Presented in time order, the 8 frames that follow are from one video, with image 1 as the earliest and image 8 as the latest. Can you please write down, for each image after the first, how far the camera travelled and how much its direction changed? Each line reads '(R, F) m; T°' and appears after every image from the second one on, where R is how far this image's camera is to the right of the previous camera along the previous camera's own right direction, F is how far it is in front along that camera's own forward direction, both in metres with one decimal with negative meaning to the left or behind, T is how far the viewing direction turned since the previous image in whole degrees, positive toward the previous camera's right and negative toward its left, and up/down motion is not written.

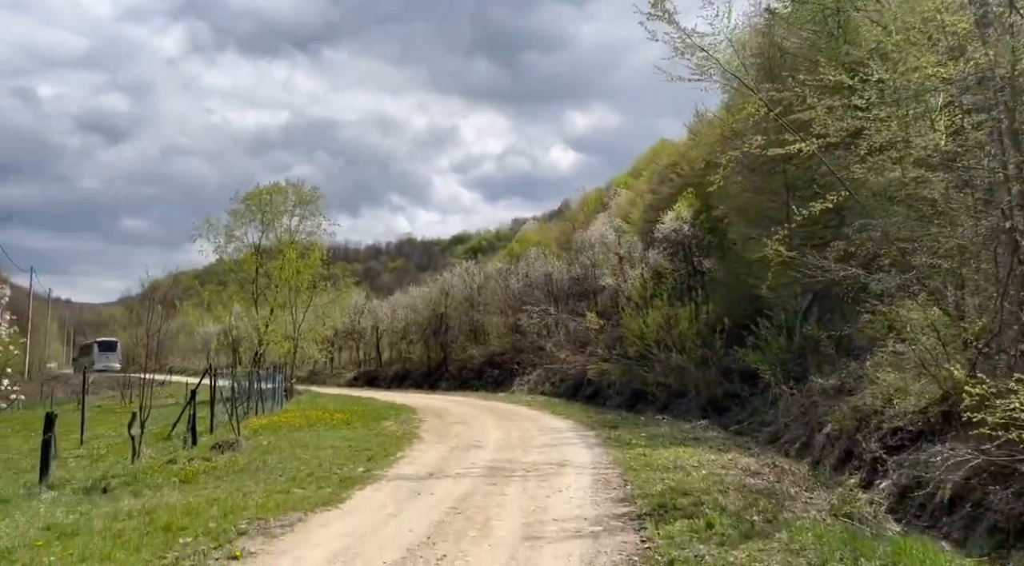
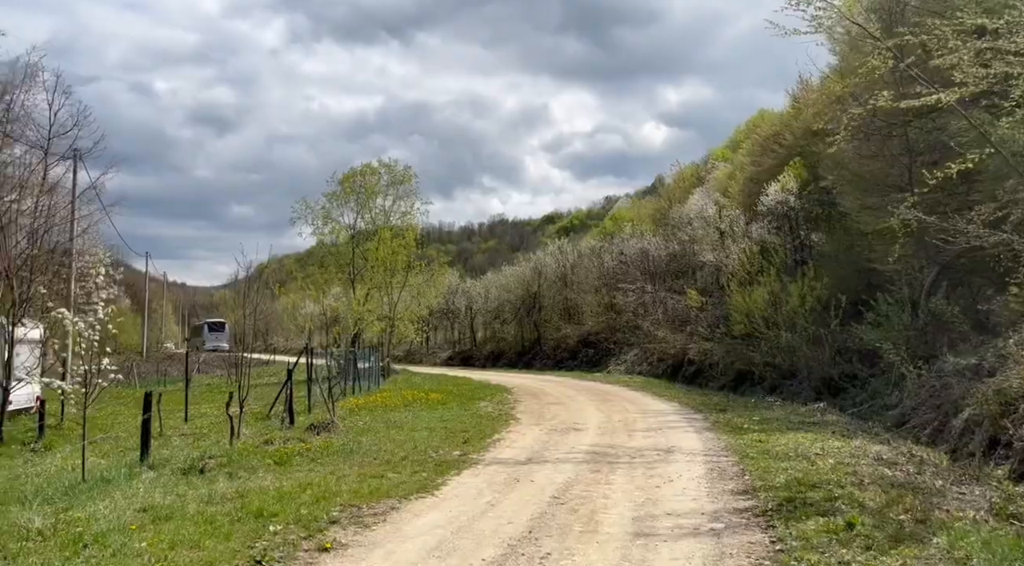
(-0.1, +0.7) m; -6°
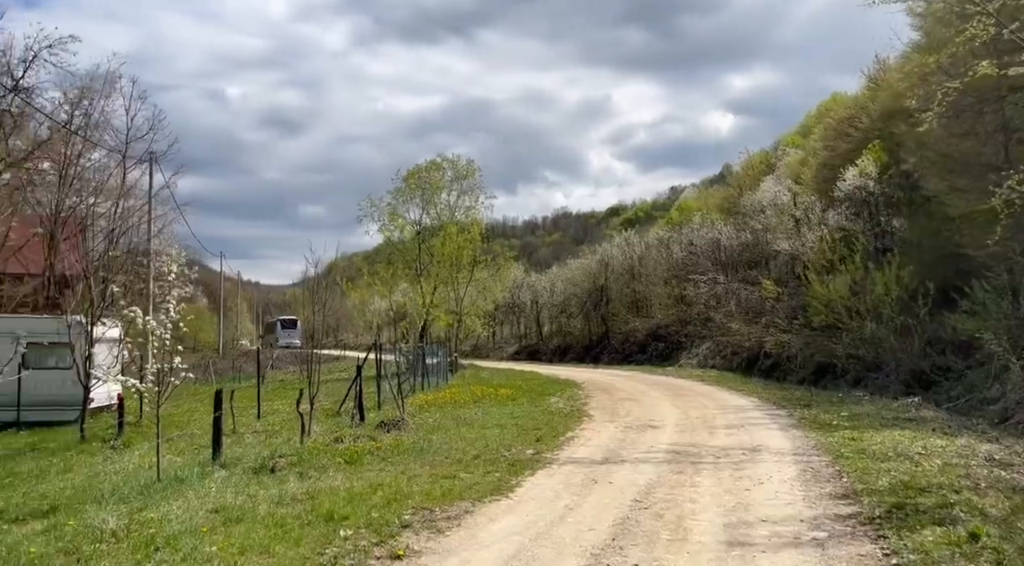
(-0.1, +0.5) m; -4°
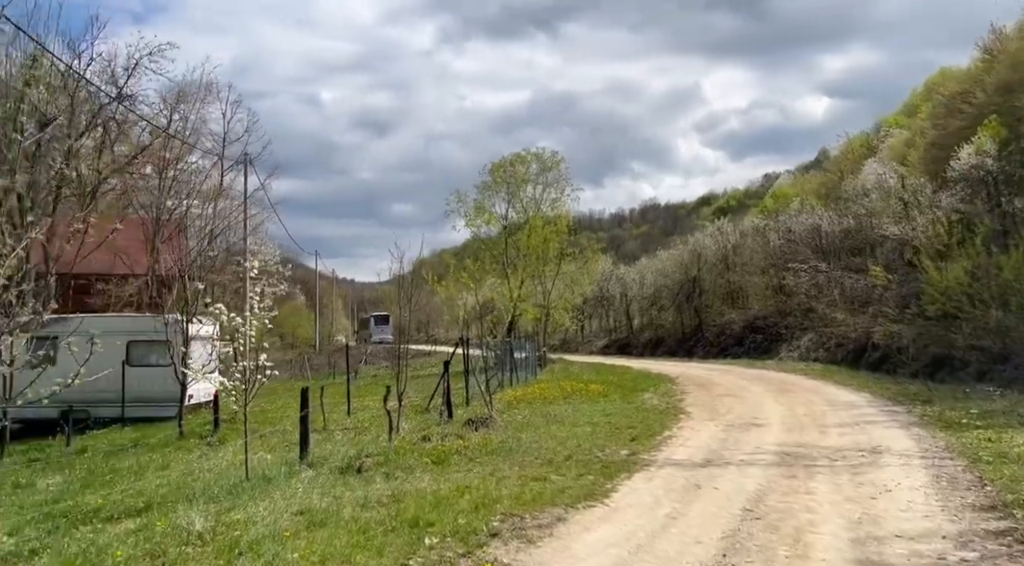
(0.0, +0.7) m; -6°
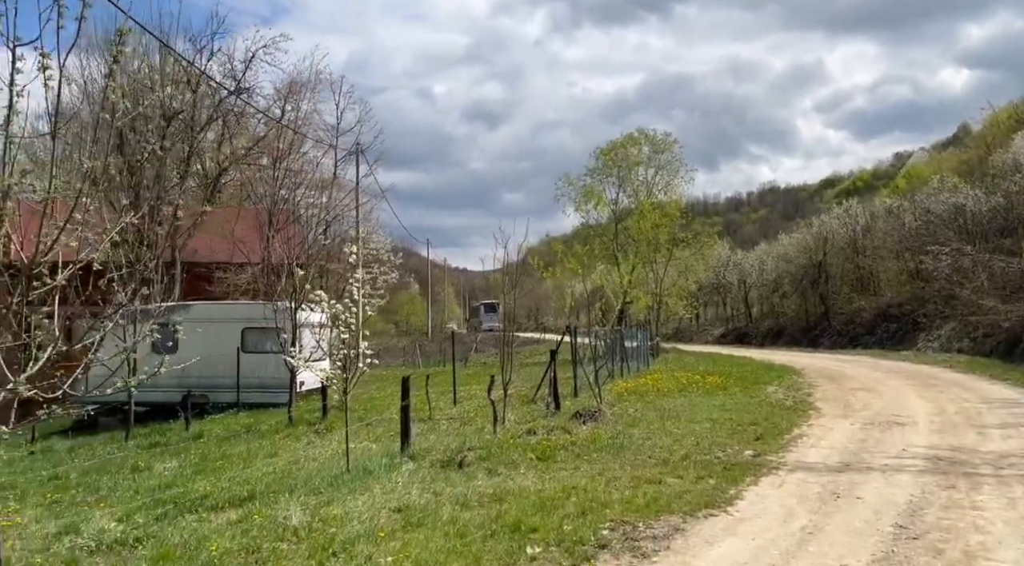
(0.0, +0.9) m; -7°
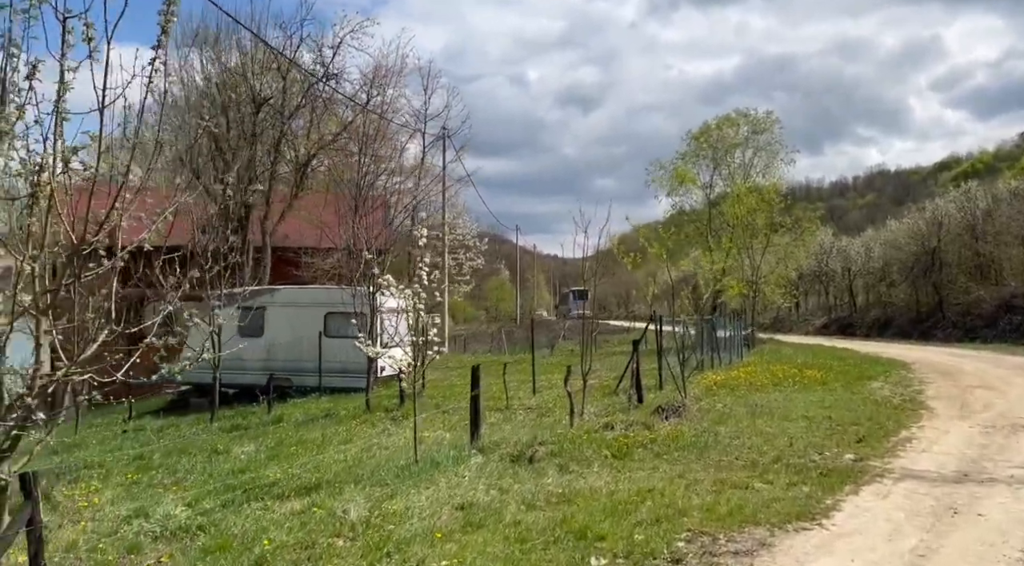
(+0.2, +0.8) m; -6°
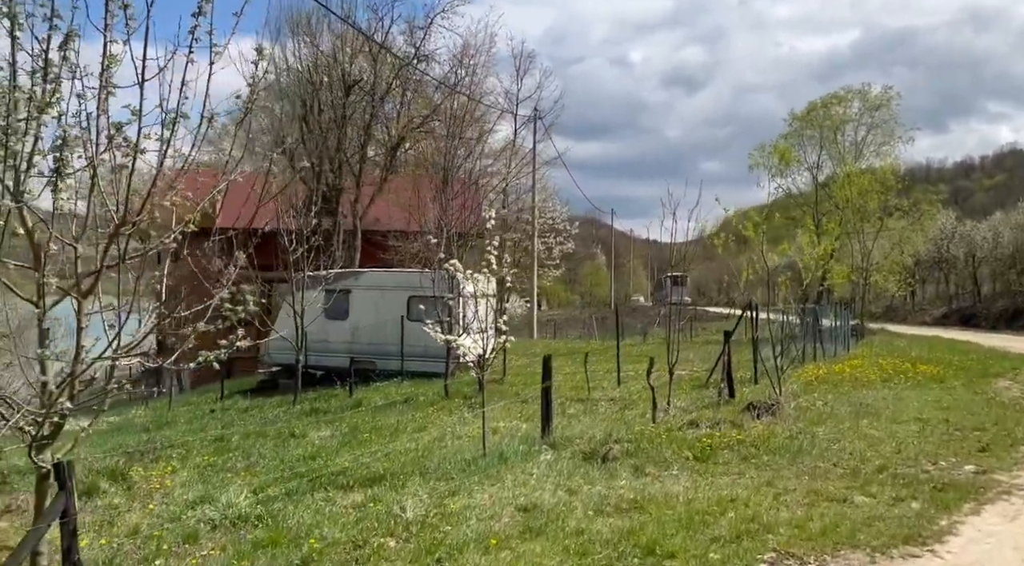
(+0.3, +0.8) m; -7°
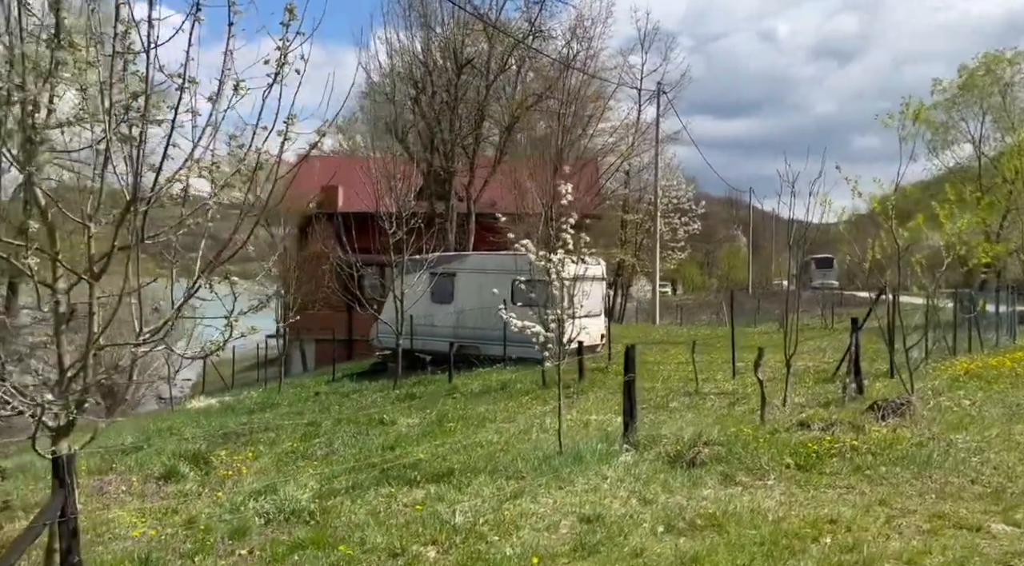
(+0.7, +1.2) m; -9°
